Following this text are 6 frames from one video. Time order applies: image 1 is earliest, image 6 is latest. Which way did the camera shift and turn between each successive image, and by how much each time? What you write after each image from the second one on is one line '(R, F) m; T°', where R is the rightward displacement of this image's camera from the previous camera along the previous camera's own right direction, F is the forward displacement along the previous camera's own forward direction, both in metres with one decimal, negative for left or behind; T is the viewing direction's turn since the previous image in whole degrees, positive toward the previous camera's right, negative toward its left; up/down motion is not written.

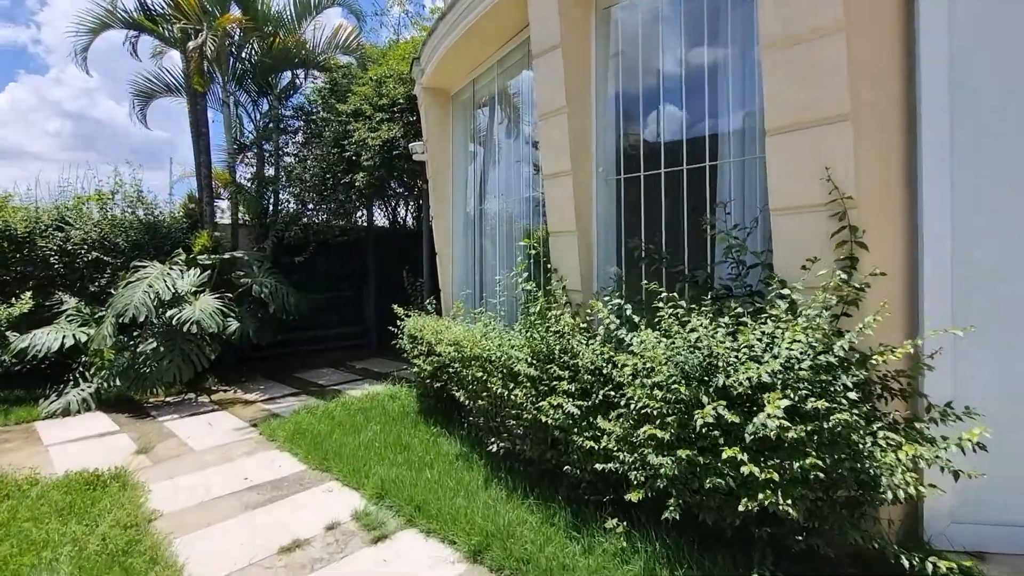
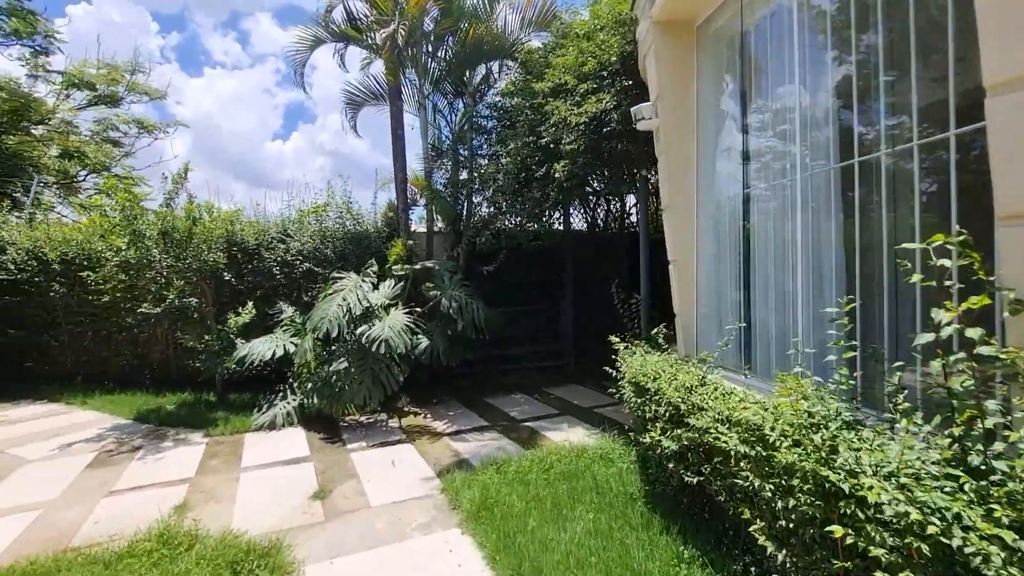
(-0.4, +1.1) m; -21°
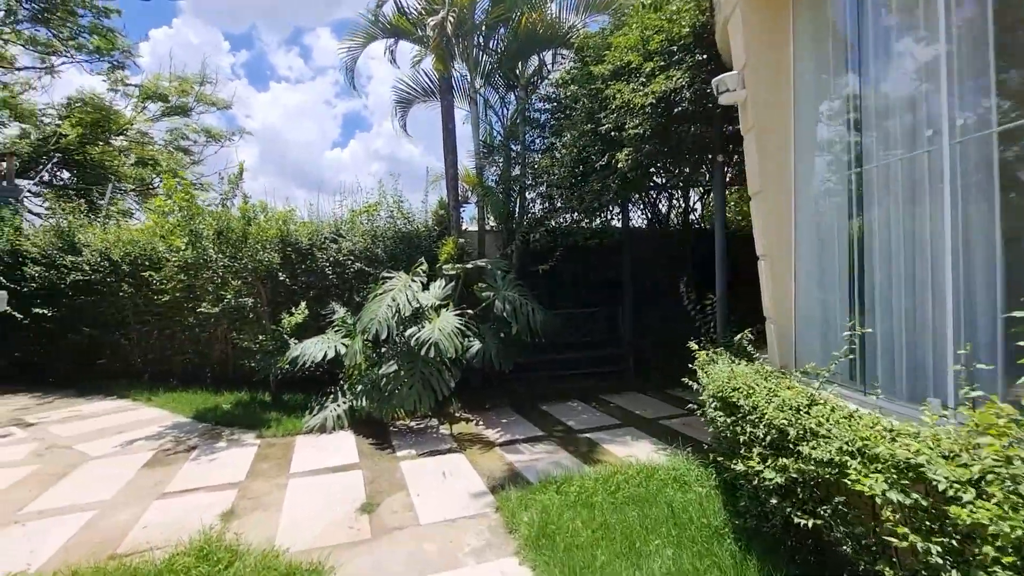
(-0.1, +0.3) m; -6°
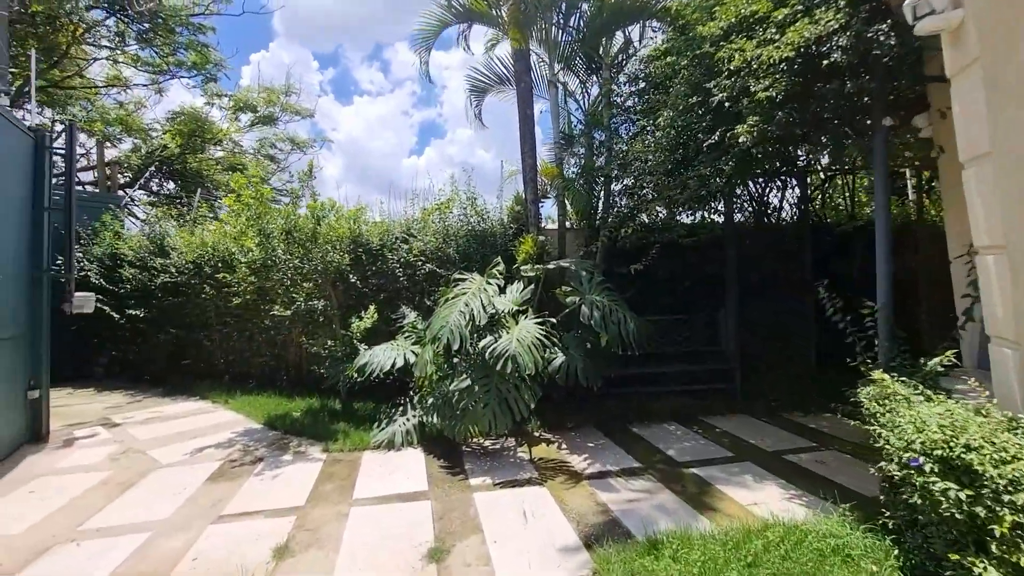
(-0.1, +0.6) m; -8°
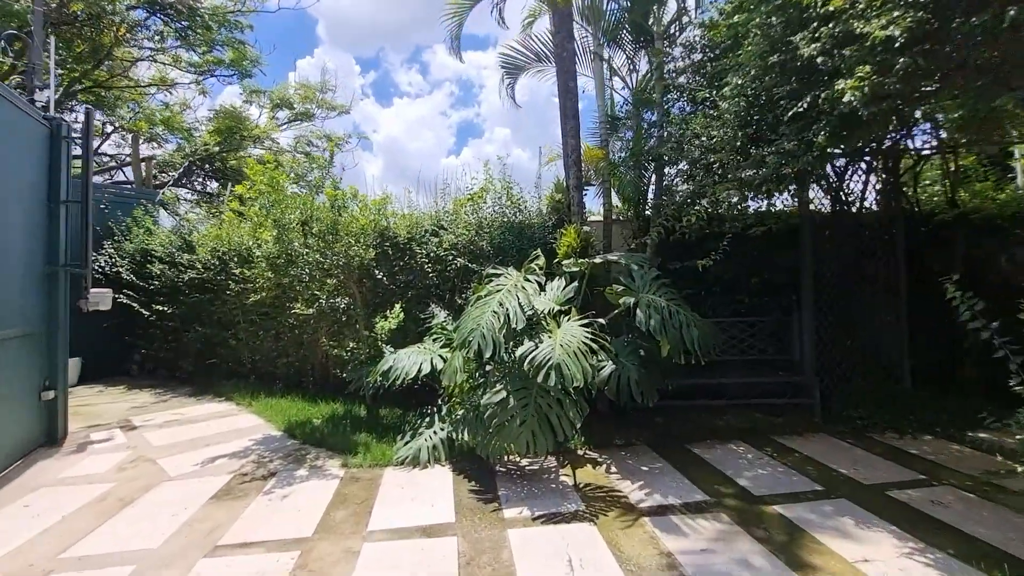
(0.0, +0.5) m; -4°
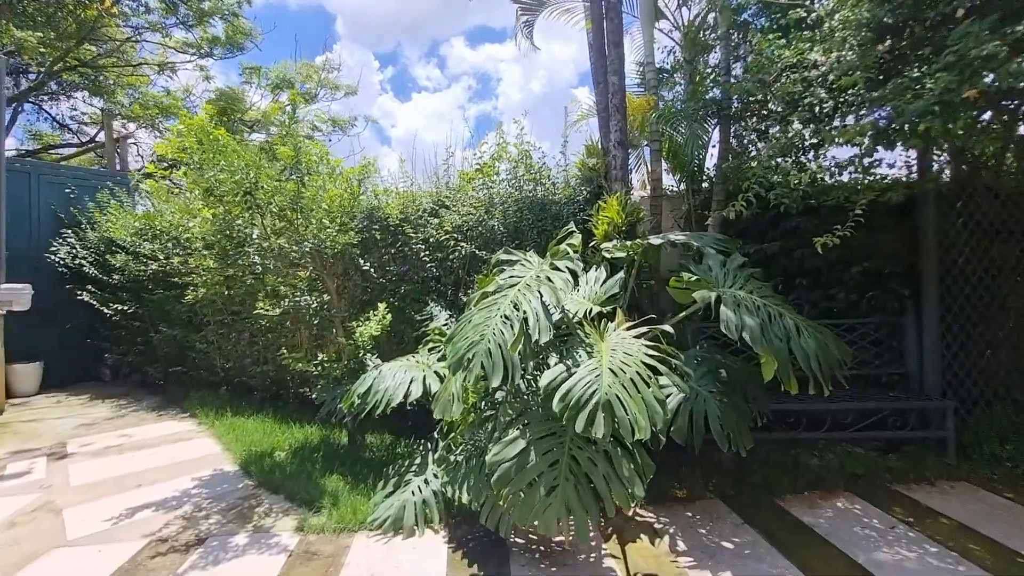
(0.0, +1.1) m; -2°
